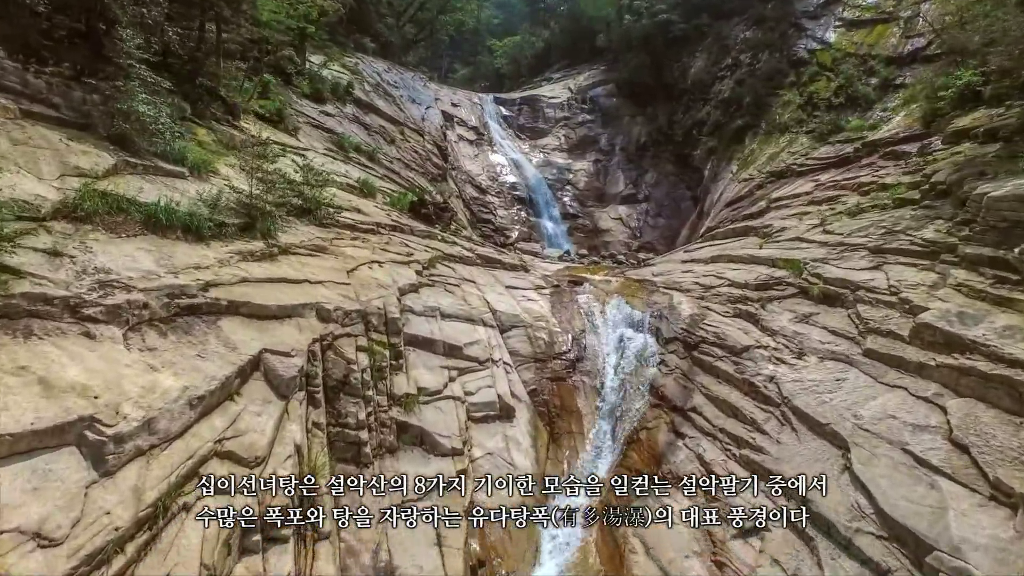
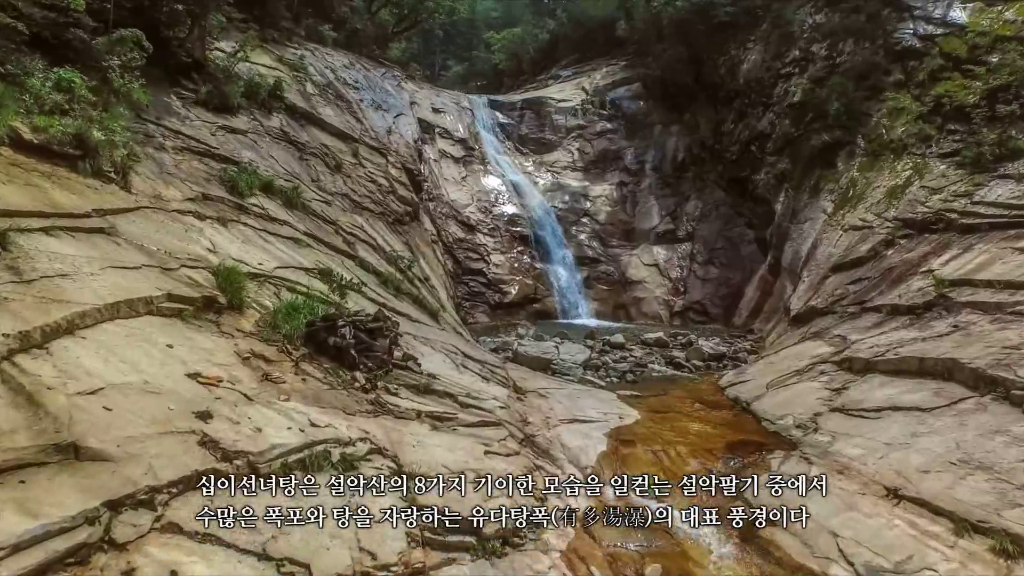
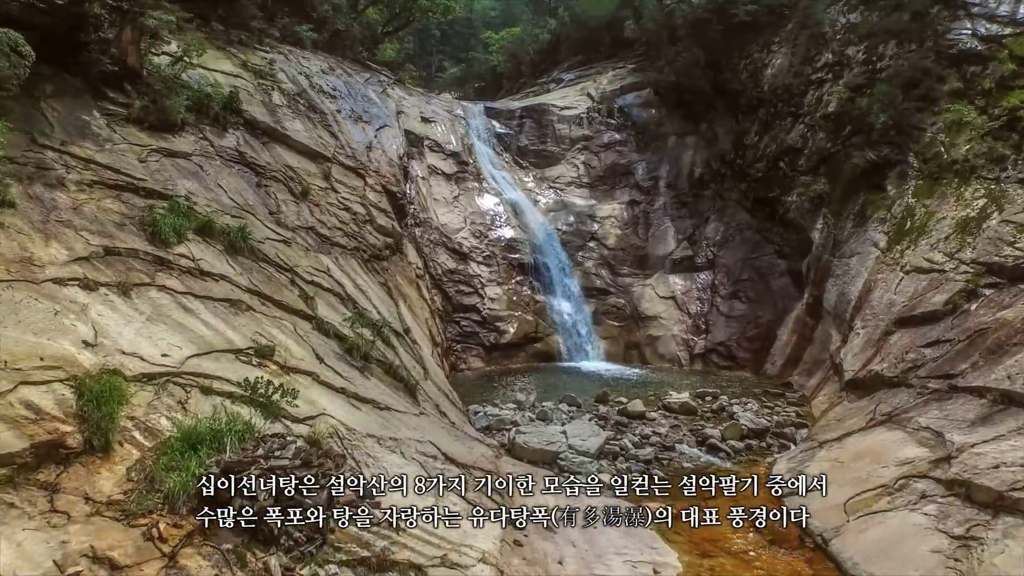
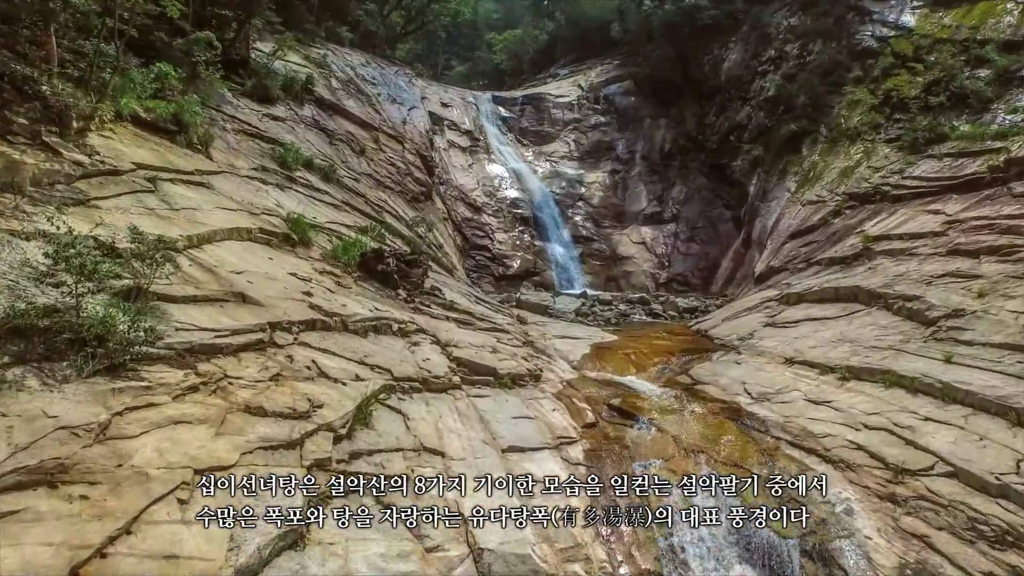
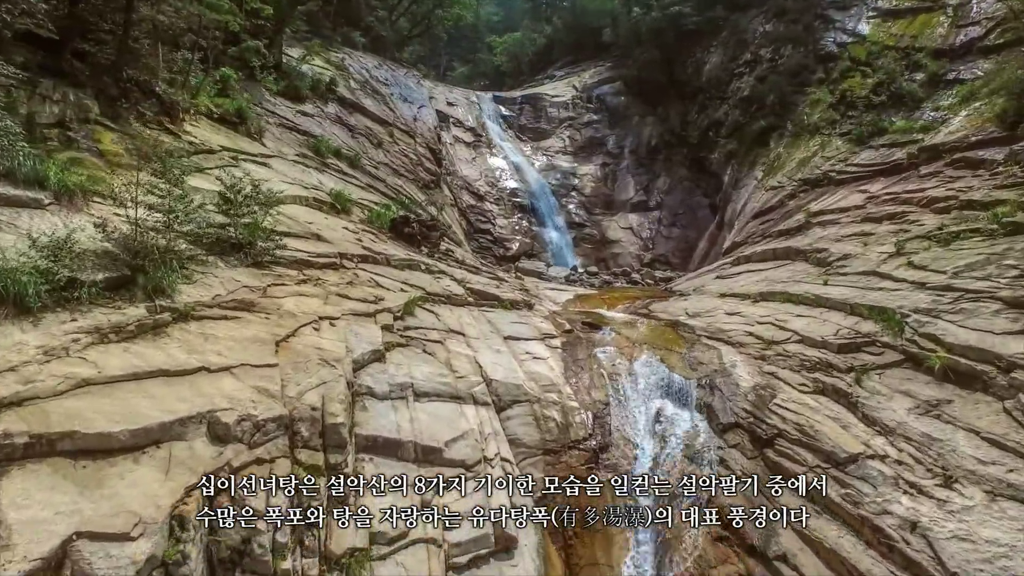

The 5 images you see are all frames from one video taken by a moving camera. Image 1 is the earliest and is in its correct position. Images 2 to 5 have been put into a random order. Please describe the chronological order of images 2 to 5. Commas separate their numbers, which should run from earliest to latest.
5, 4, 2, 3
